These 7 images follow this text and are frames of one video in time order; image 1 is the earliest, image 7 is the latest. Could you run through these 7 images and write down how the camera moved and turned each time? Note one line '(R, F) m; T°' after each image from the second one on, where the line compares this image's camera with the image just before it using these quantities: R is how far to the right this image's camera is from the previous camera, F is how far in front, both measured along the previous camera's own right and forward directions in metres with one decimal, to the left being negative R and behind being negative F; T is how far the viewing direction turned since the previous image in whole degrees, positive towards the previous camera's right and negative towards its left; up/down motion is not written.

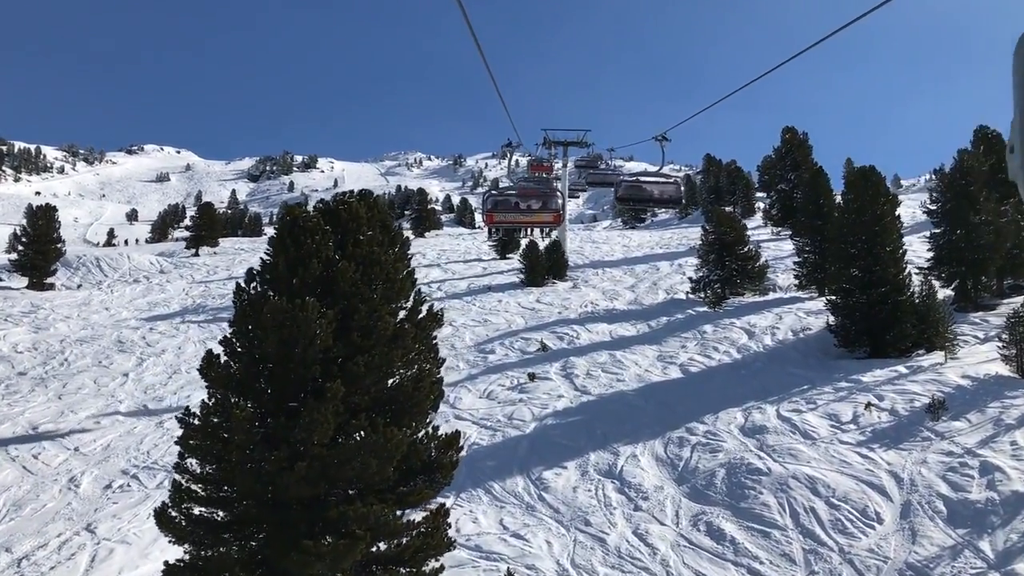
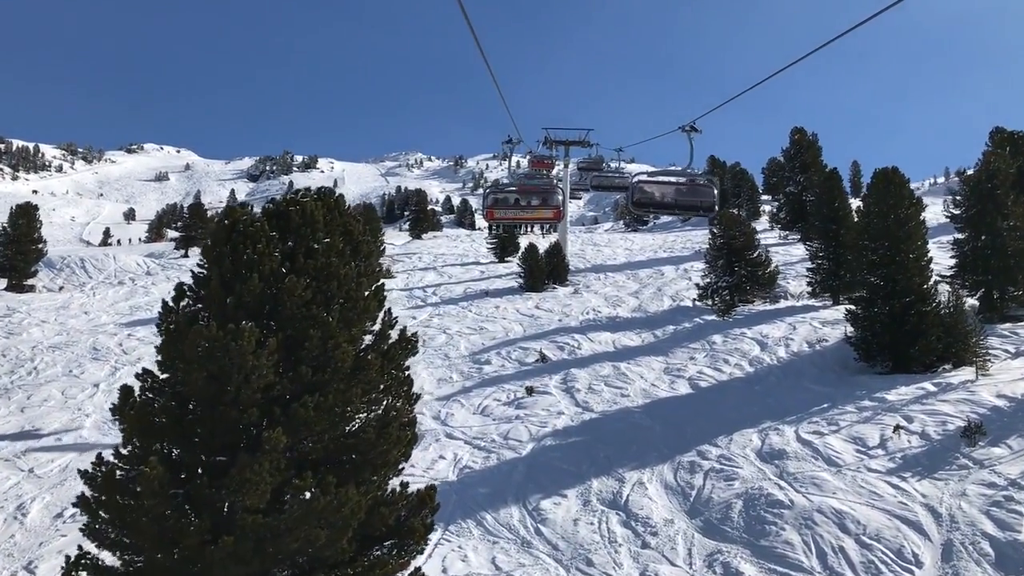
(+0.1, +1.1) m; 0°
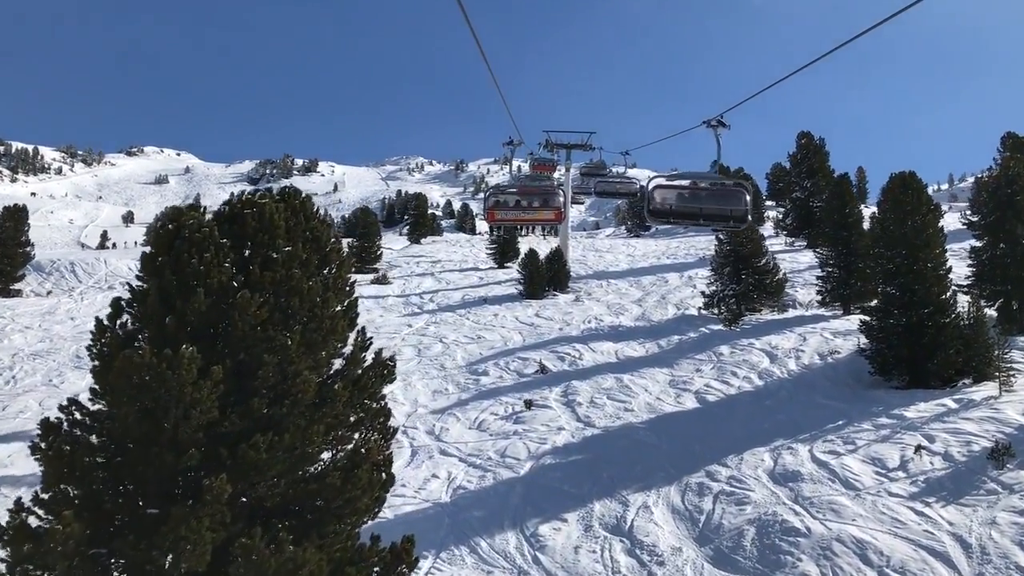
(+0.1, +0.7) m; 0°
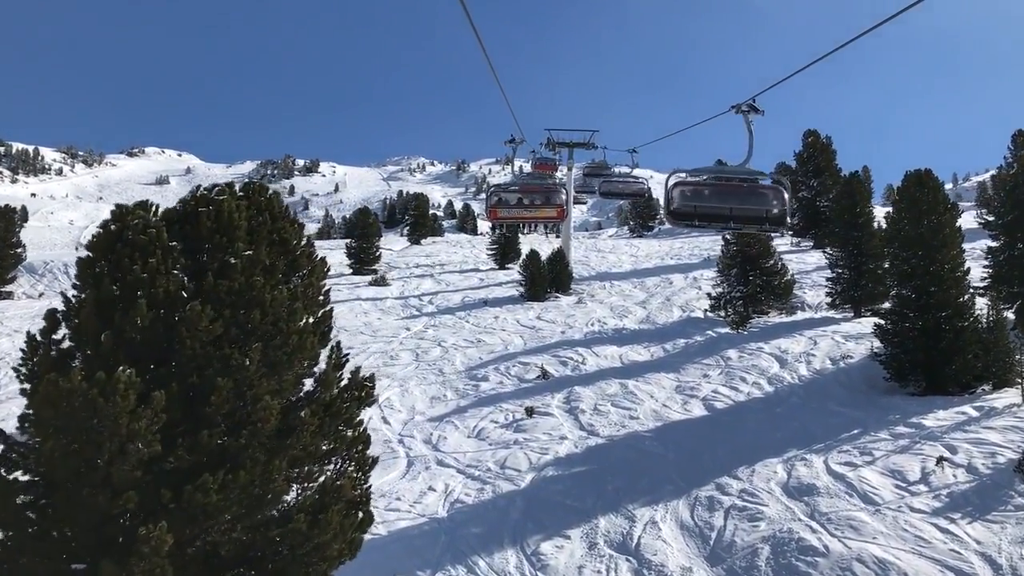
(0.0, +0.6) m; 0°
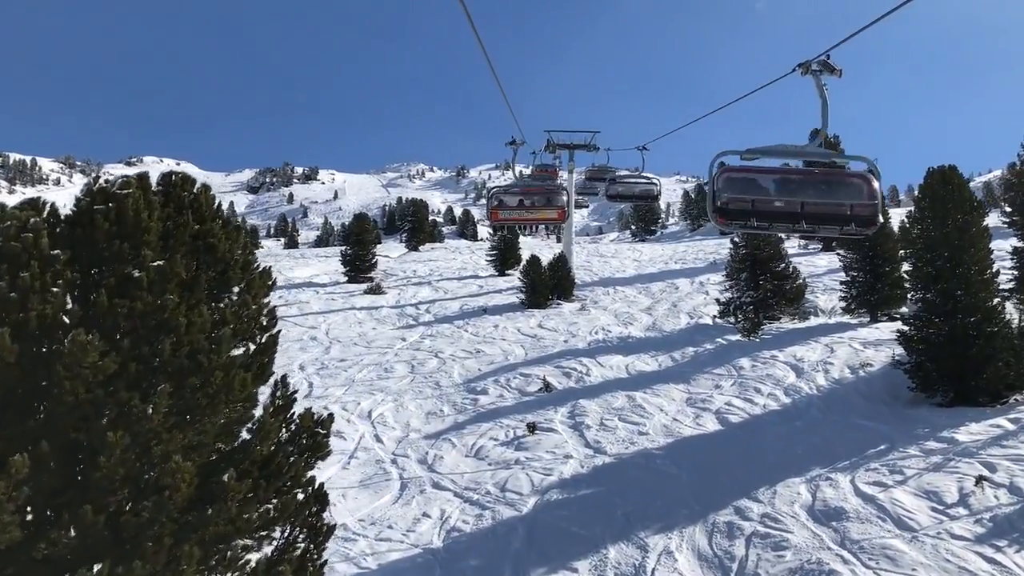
(0.0, +0.9) m; 0°
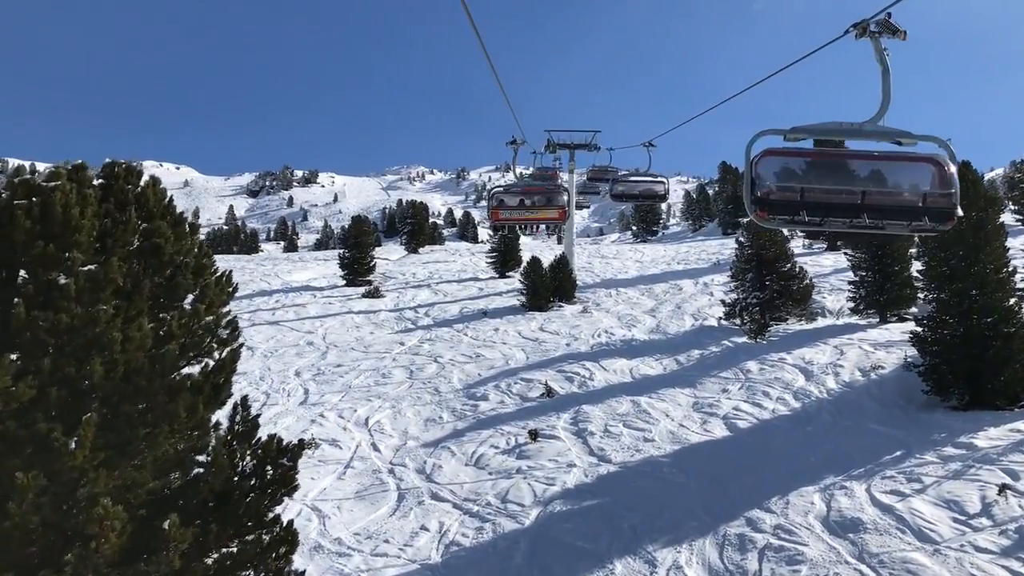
(0.0, +0.4) m; 0°
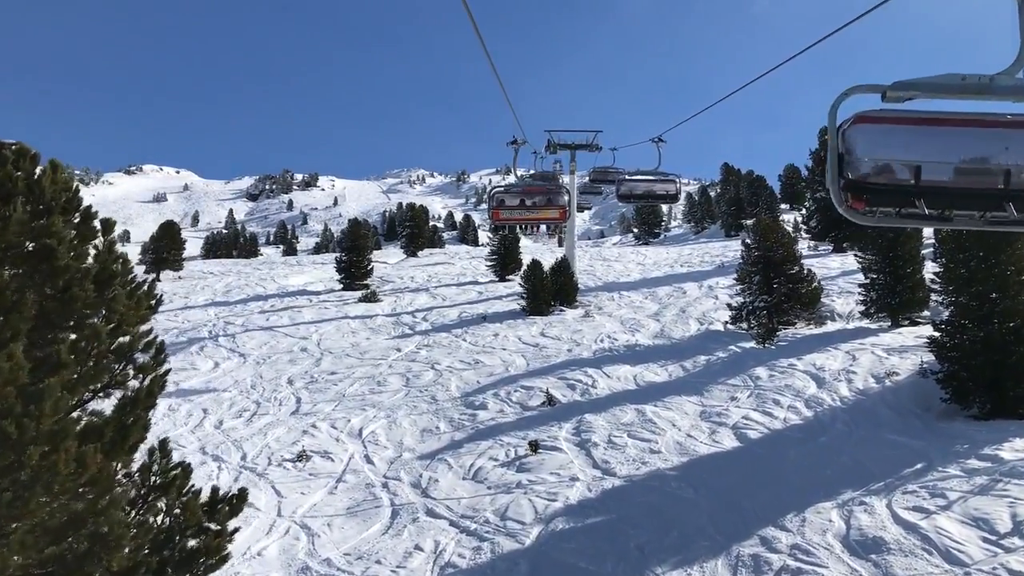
(0.0, +0.6) m; 0°
